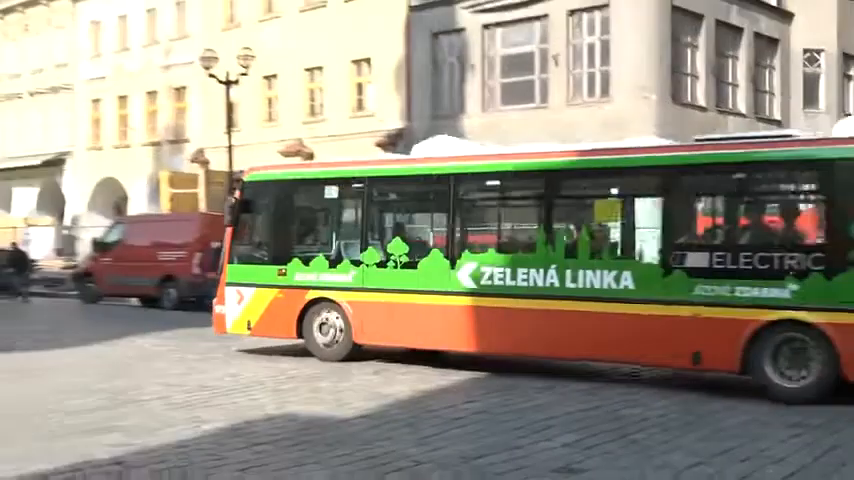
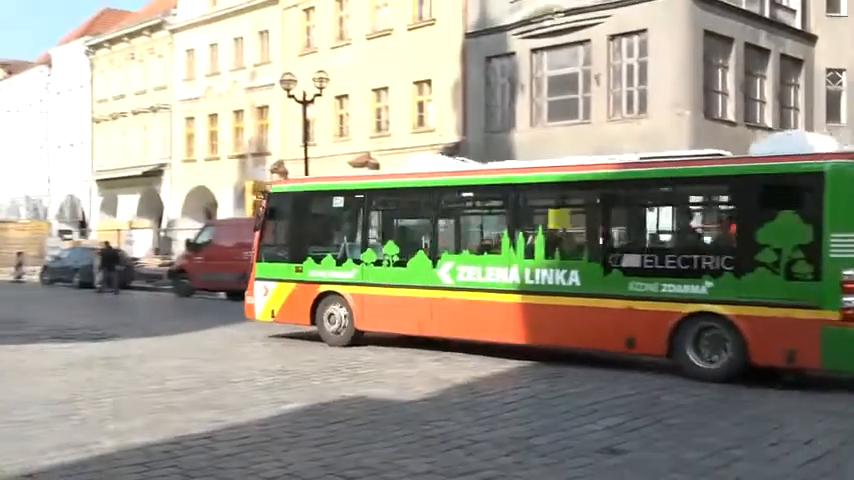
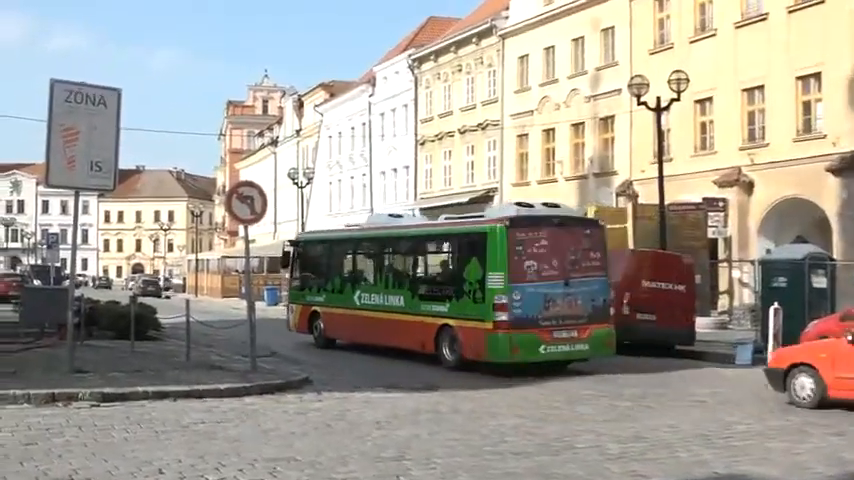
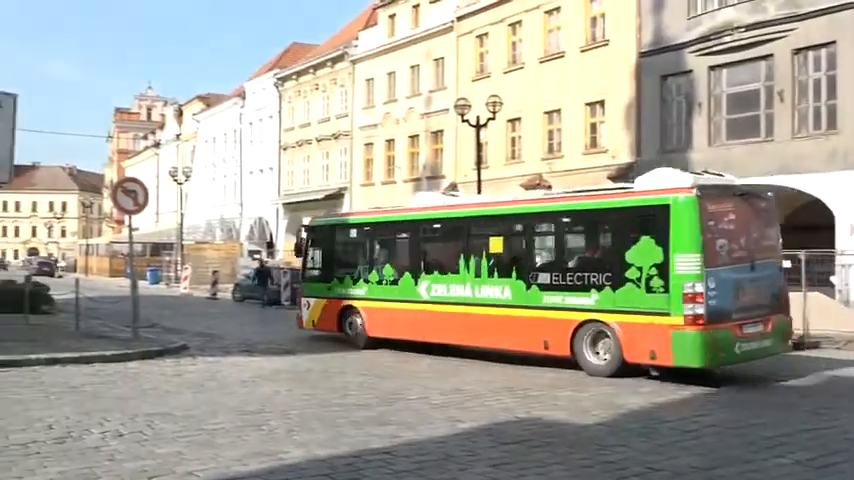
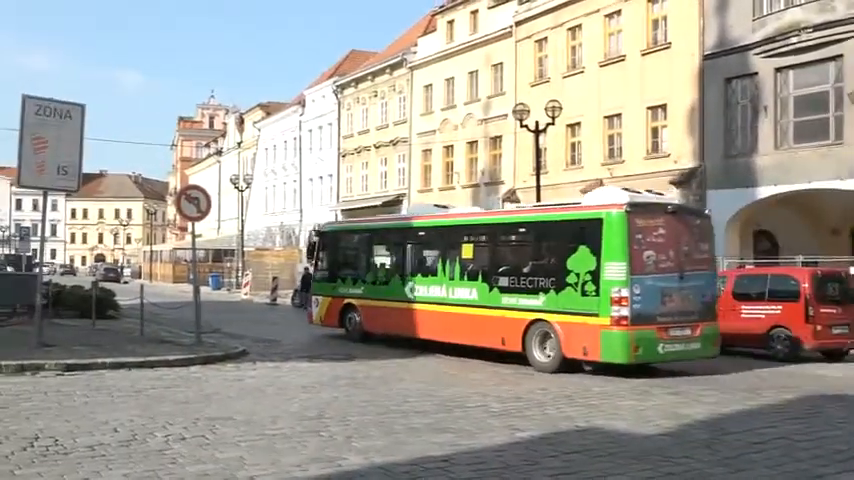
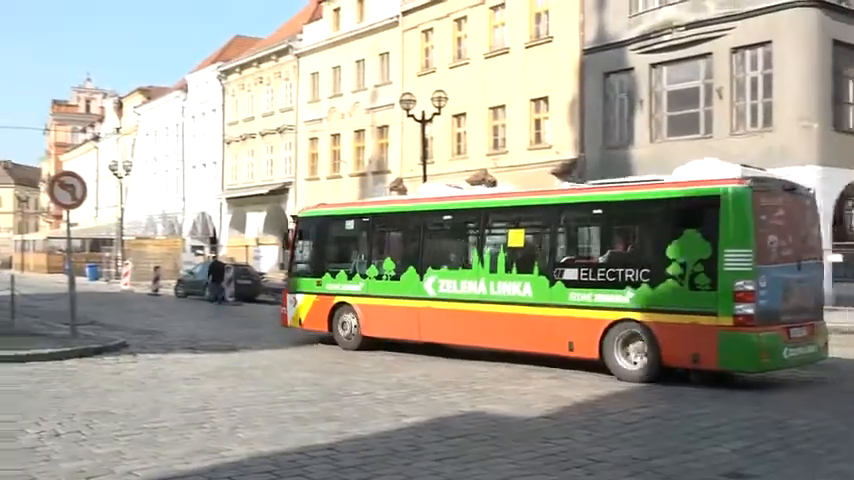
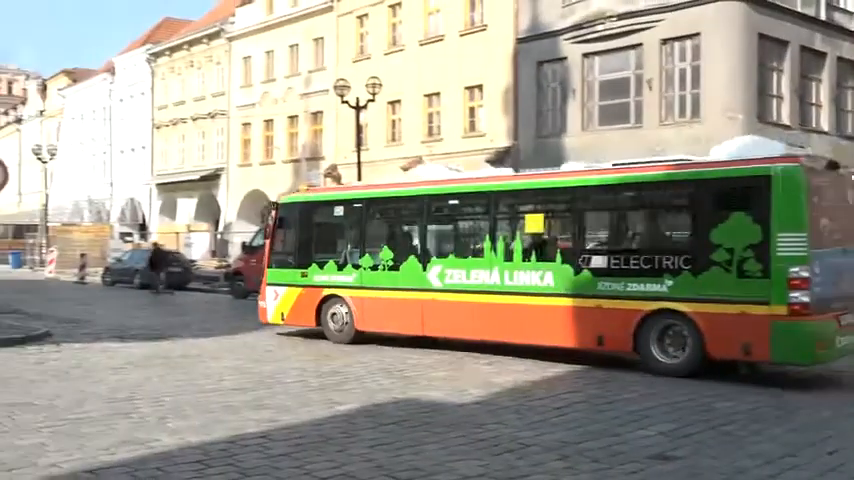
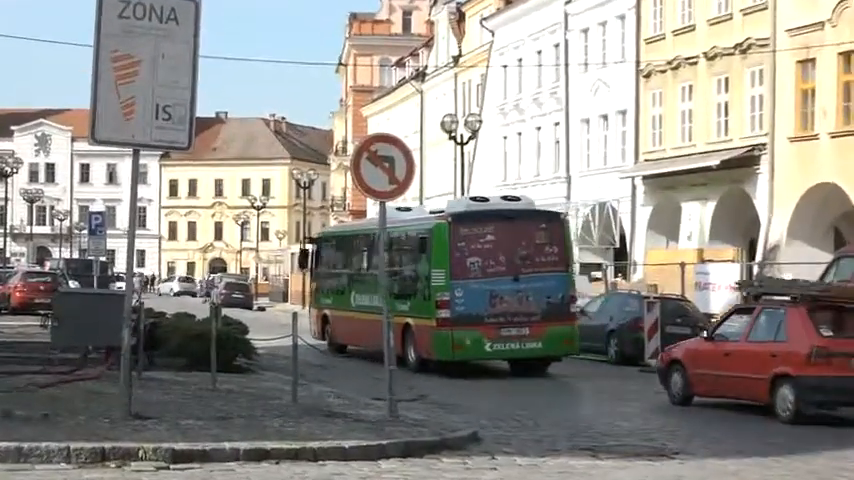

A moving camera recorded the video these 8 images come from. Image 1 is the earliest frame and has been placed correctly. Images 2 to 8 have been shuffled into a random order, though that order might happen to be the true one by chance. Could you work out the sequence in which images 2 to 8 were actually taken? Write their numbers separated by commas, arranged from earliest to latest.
2, 7, 6, 4, 5, 3, 8
